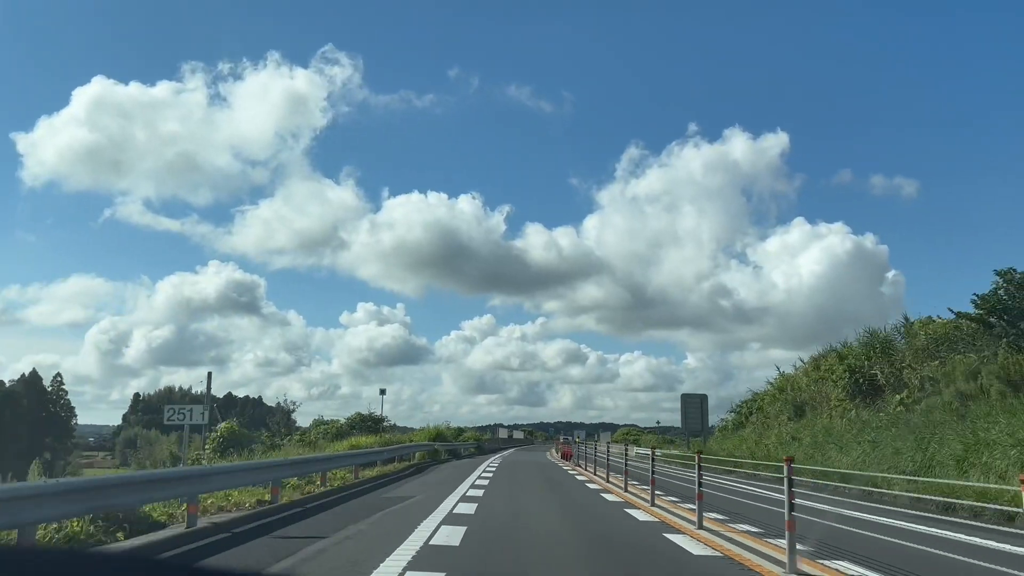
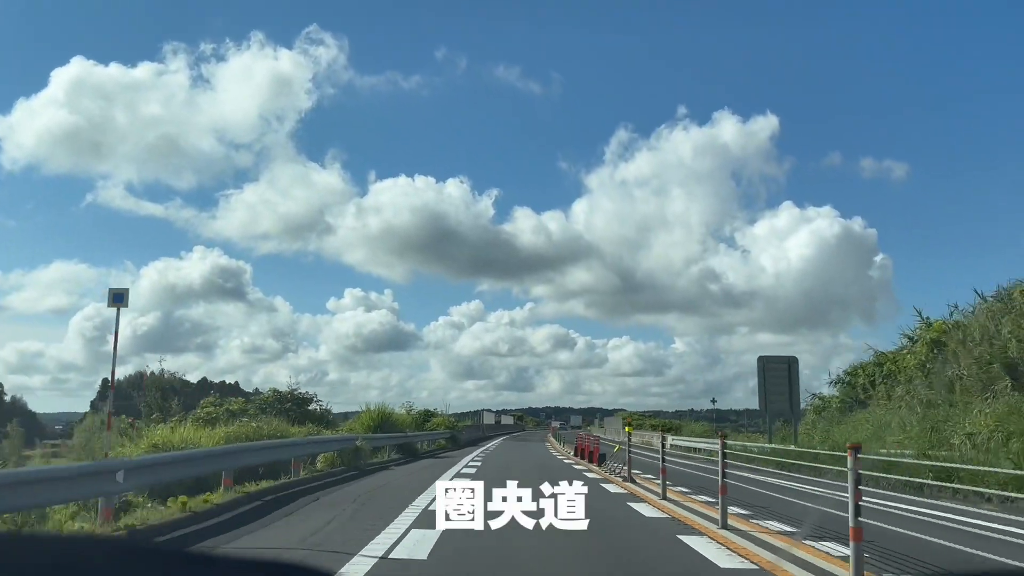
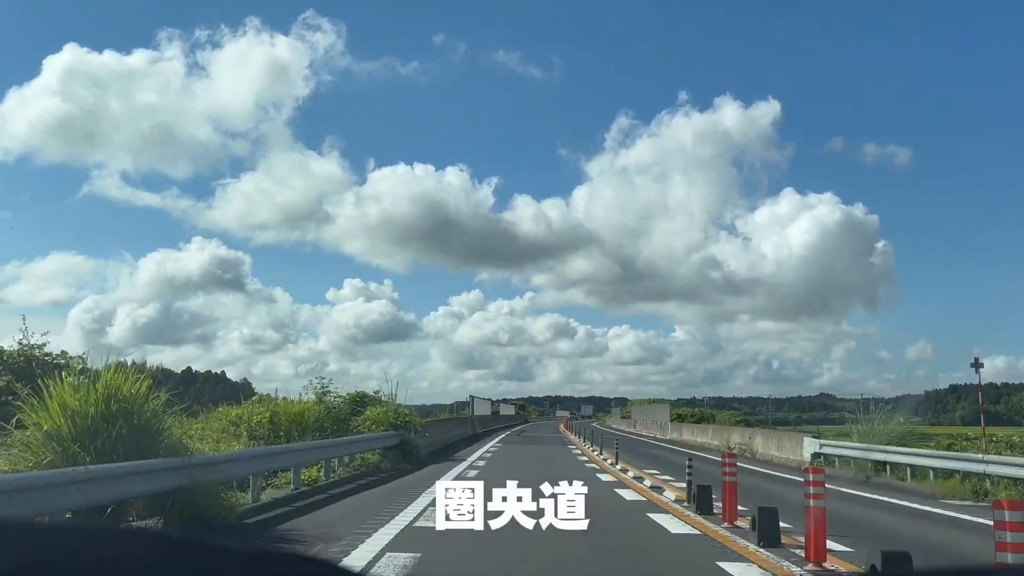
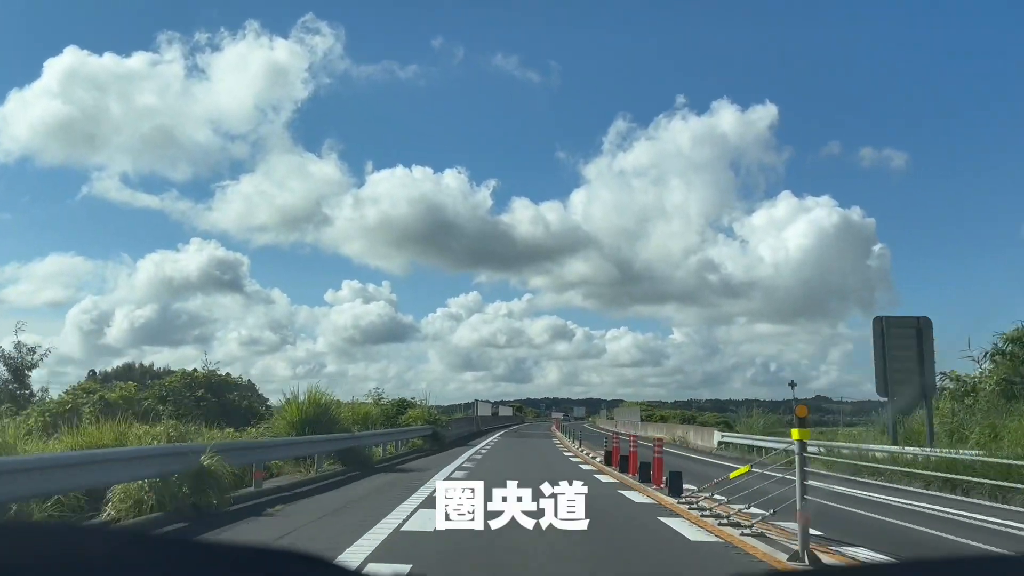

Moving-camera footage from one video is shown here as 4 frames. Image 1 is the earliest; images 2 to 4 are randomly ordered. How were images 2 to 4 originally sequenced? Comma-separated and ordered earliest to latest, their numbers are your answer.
2, 4, 3
